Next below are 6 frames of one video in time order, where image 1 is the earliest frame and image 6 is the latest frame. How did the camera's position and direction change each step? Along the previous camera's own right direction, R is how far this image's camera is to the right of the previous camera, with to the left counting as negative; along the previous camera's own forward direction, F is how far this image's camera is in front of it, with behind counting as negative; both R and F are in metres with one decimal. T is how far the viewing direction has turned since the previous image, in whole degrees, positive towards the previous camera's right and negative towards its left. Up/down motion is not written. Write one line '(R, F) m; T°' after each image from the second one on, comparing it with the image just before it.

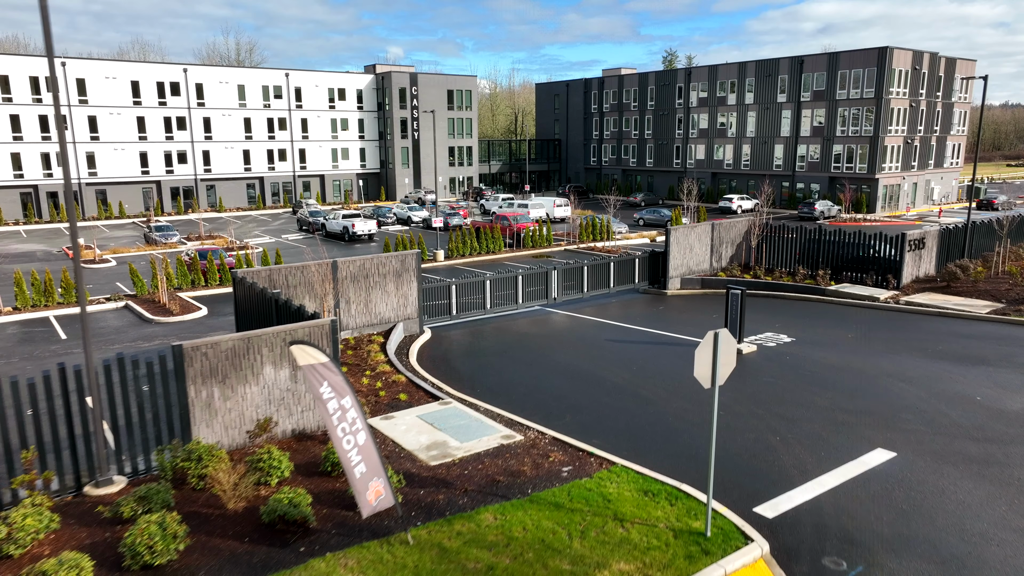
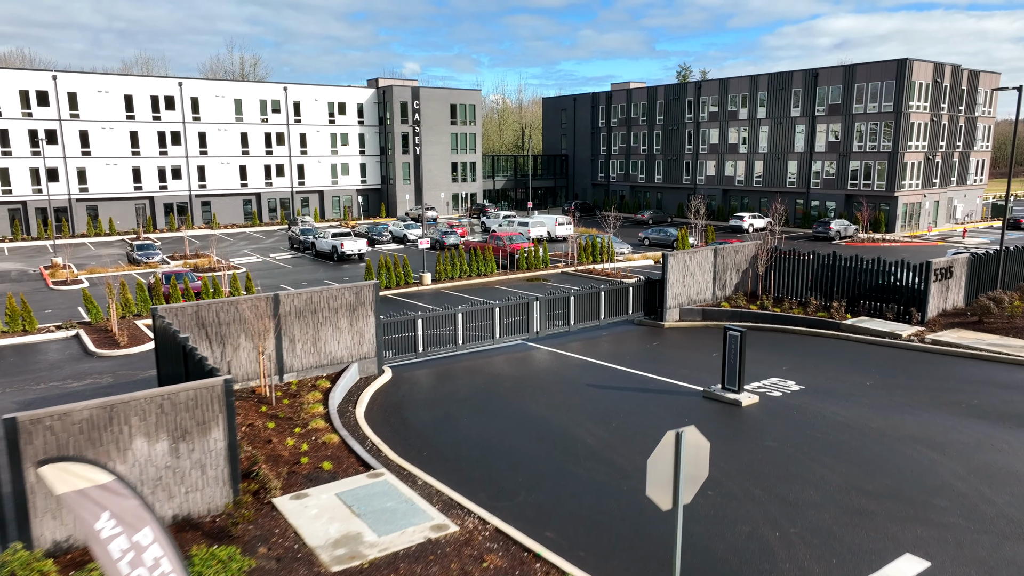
(+1.0, +2.0) m; -1°
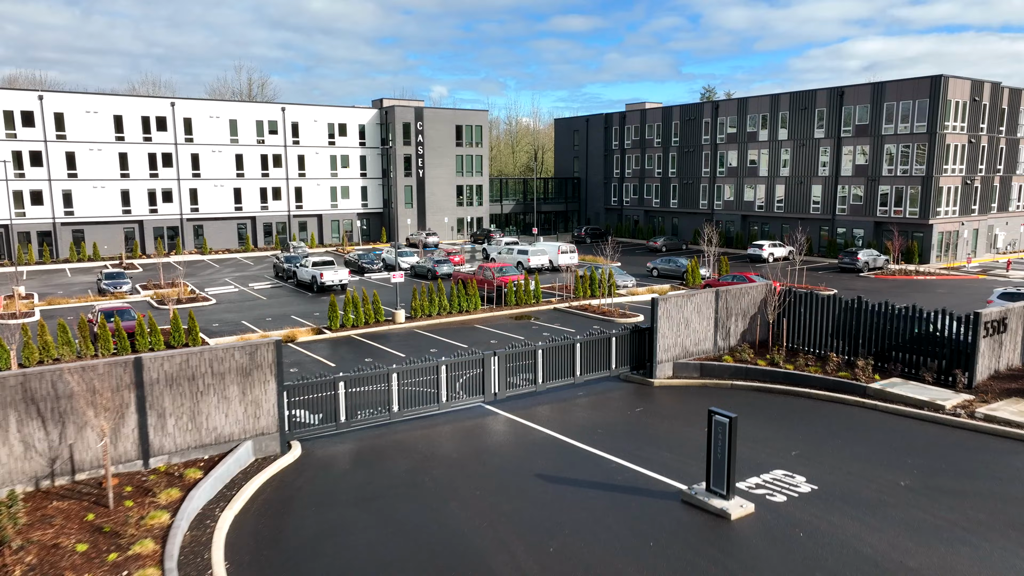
(+1.6, +3.2) m; -2°
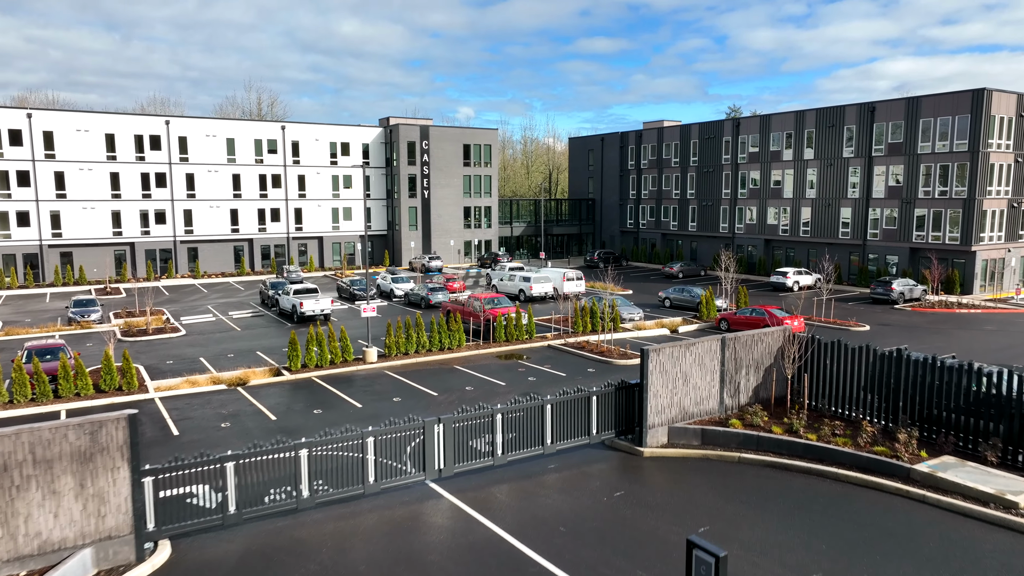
(+1.3, +3.0) m; -2°
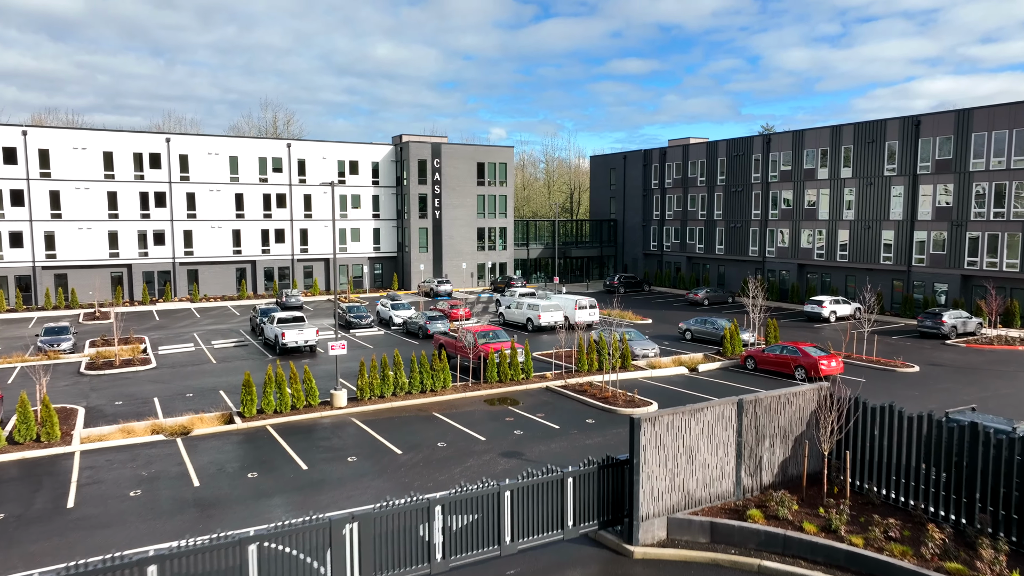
(+1.2, +3.1) m; -2°
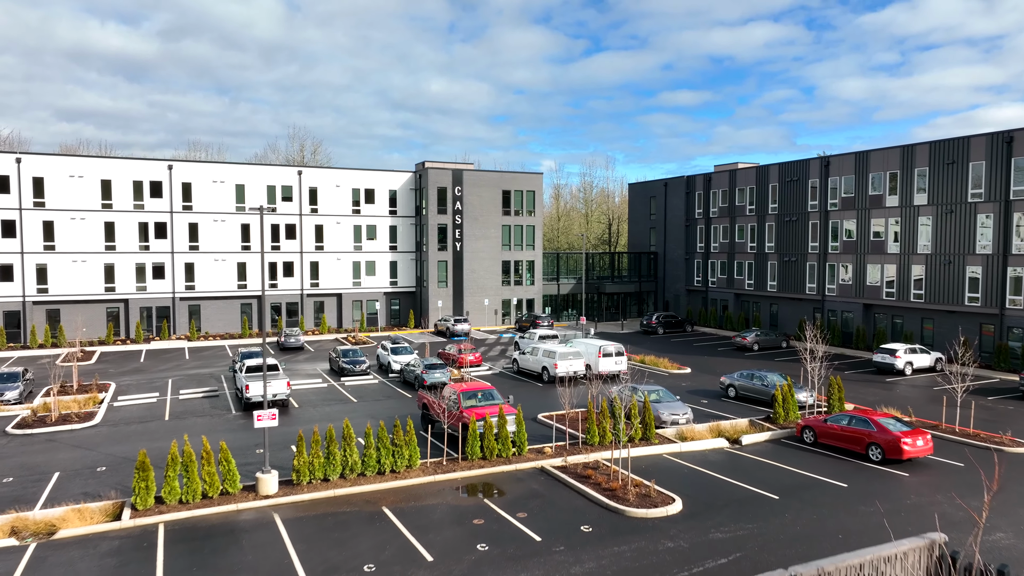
(+1.6, +4.9) m; -4°
